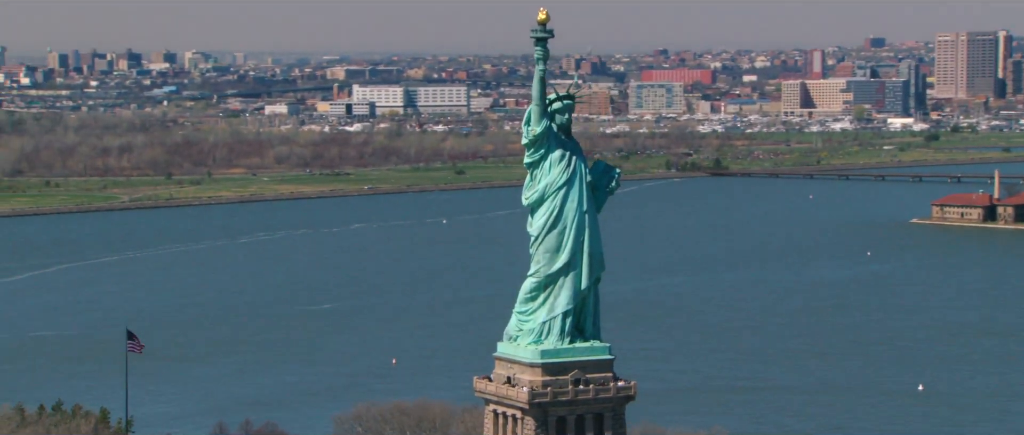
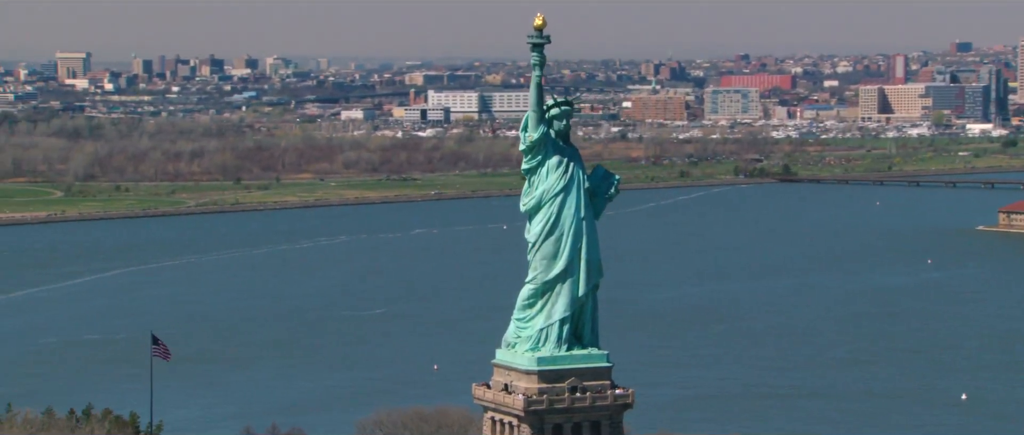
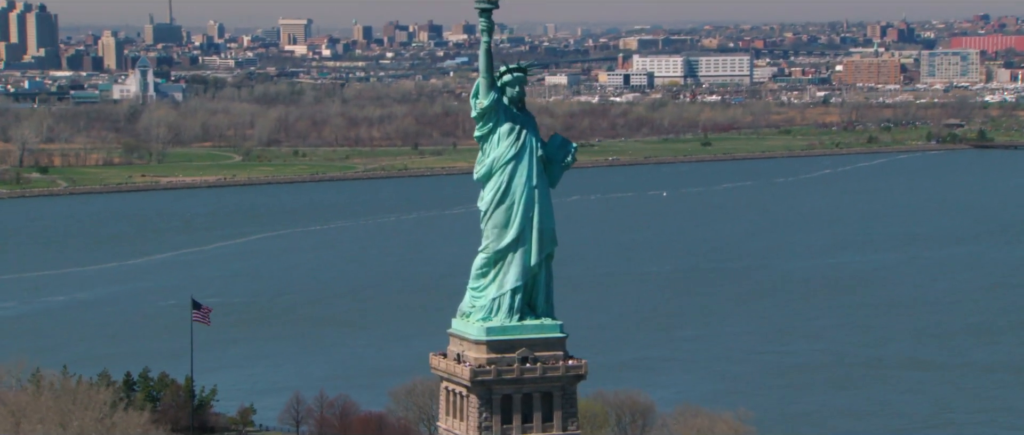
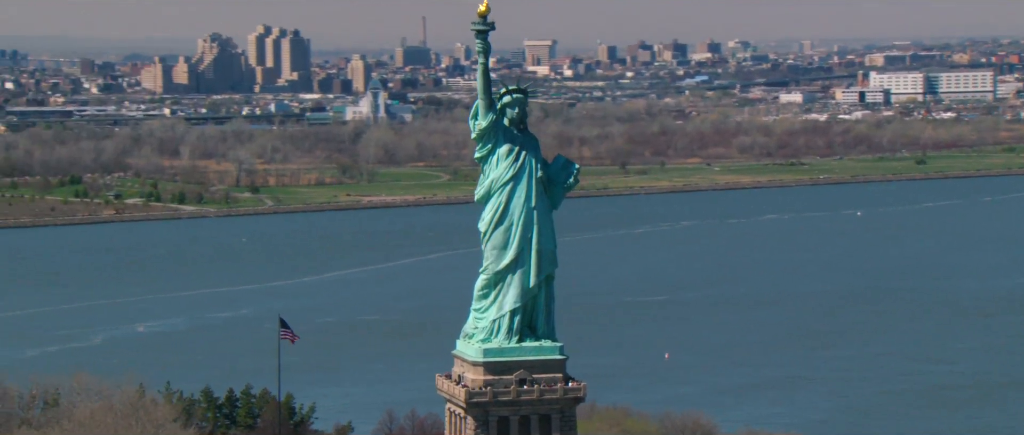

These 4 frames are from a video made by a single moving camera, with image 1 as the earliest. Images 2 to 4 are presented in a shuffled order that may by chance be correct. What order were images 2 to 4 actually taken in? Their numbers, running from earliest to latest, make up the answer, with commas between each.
2, 3, 4
